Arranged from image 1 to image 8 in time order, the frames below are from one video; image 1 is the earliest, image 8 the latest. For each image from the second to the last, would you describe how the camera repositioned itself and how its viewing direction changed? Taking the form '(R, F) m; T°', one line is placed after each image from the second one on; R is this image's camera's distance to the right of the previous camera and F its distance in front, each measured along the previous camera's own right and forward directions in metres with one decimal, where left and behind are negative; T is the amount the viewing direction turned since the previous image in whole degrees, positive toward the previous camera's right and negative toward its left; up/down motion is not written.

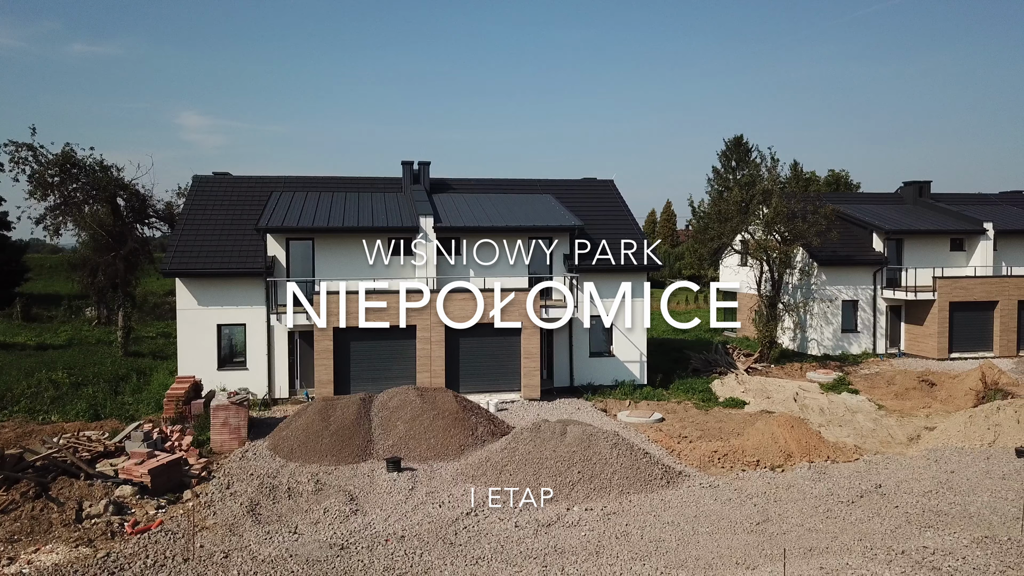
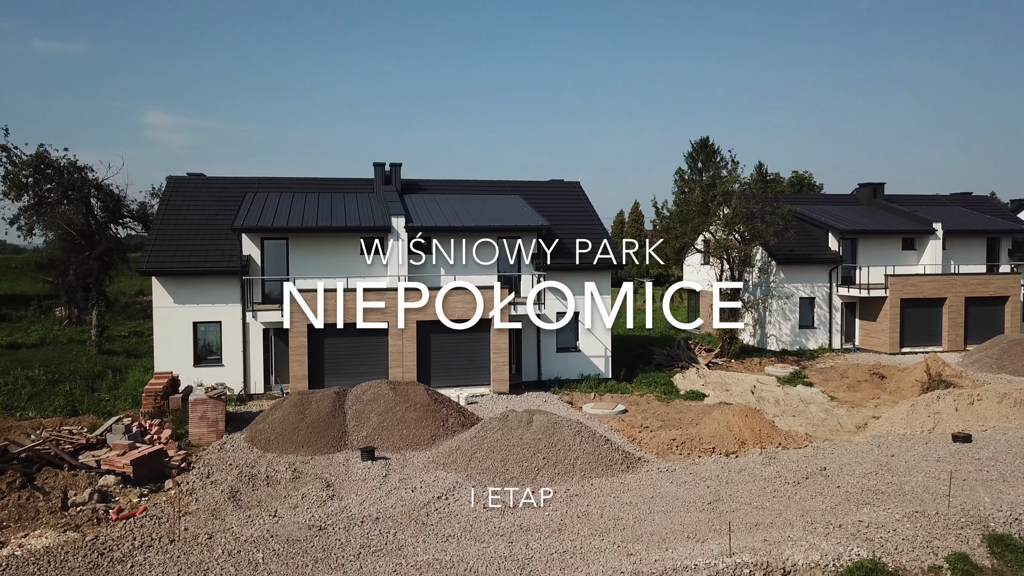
(0.0, -0.6) m; +2°
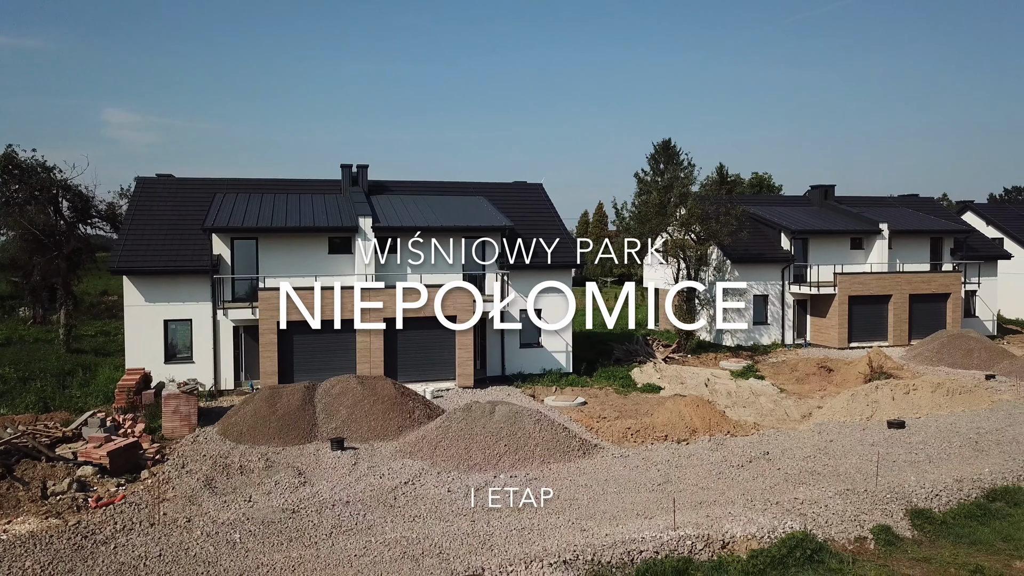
(+0.1, -0.6) m; +2°
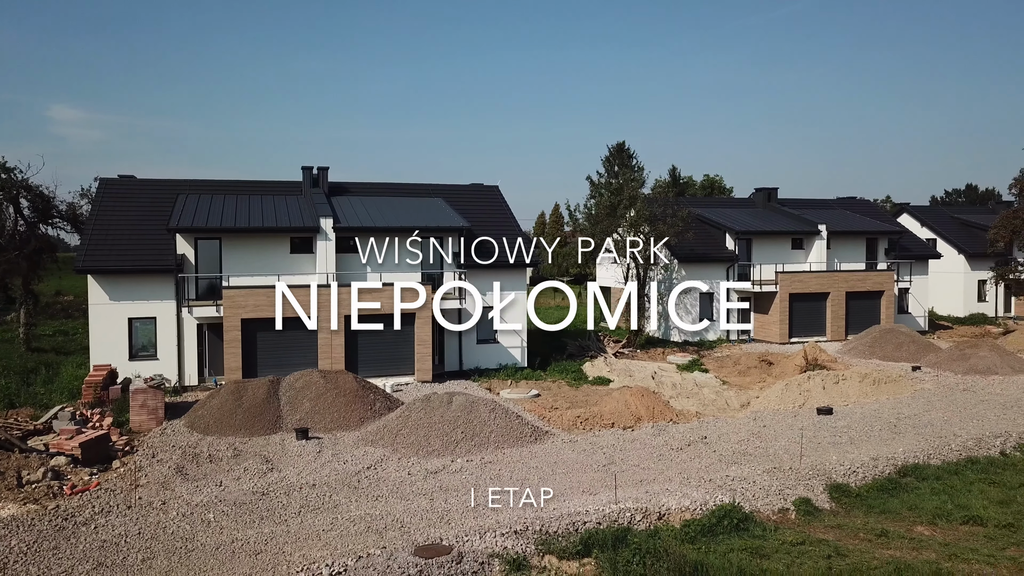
(0.0, -0.8) m; +3°
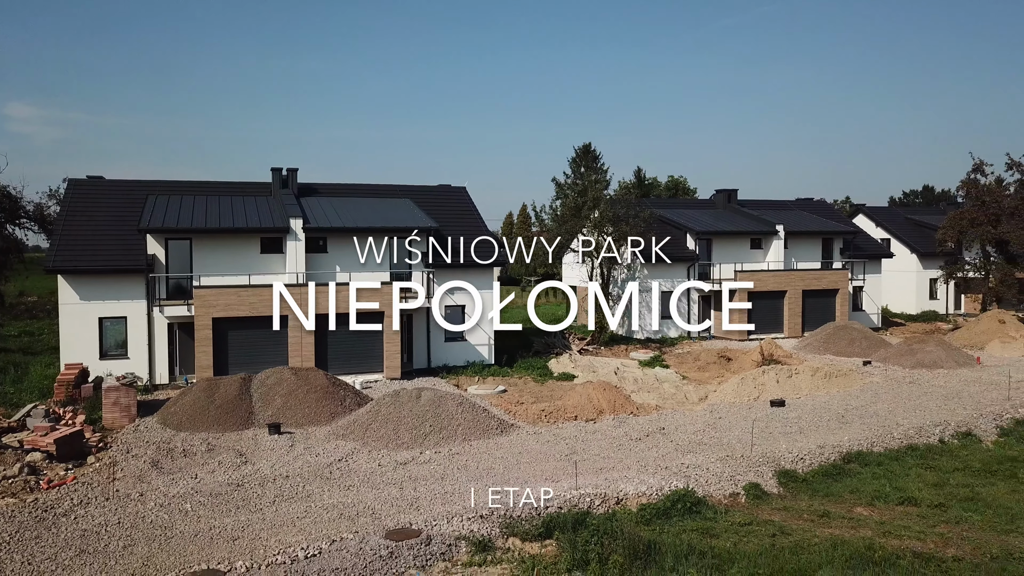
(0.0, -0.5) m; +2°
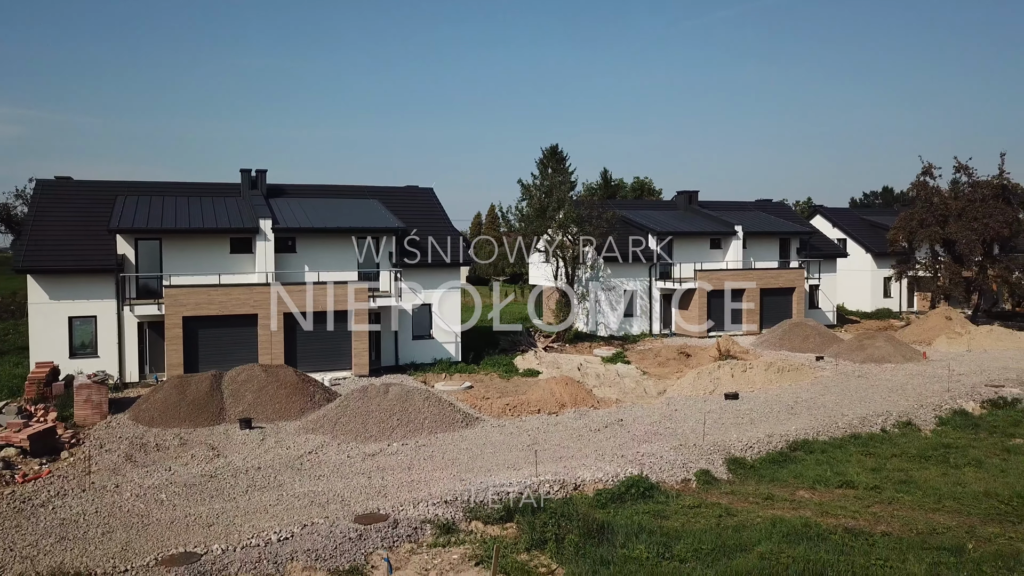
(+0.1, -0.5) m; +2°
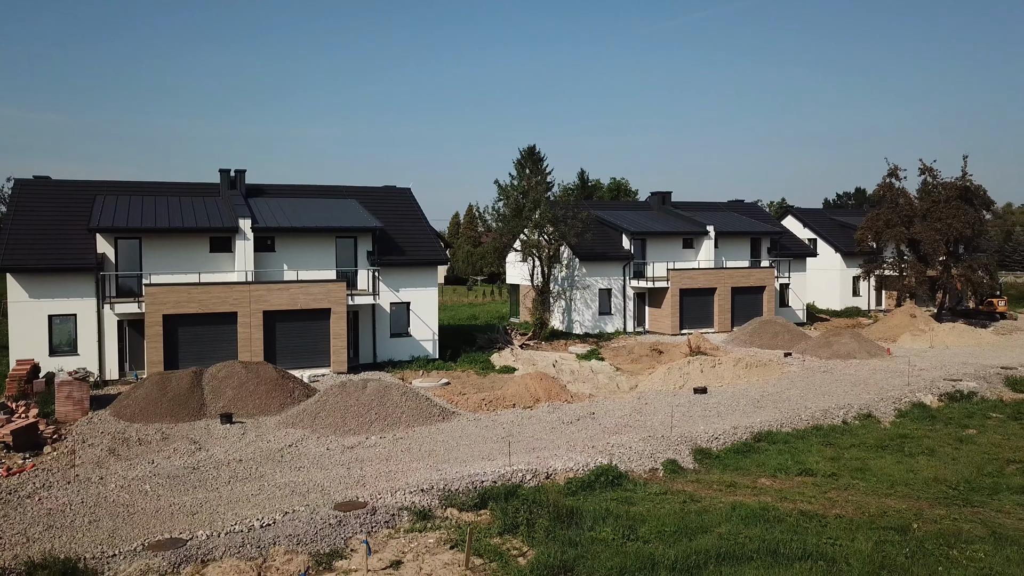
(+0.1, -0.4) m; +1°
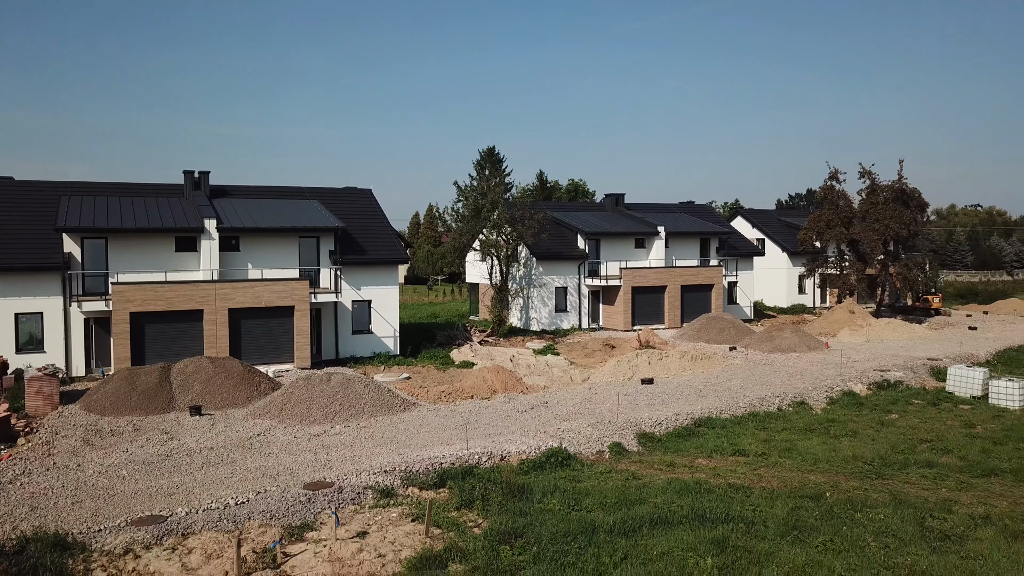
(+0.1, -0.9) m; +3°
